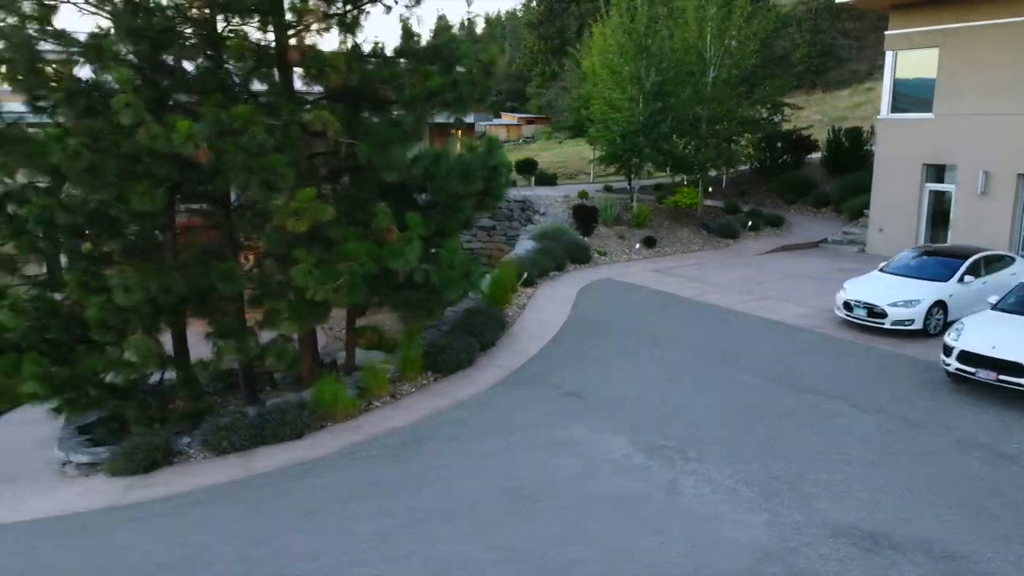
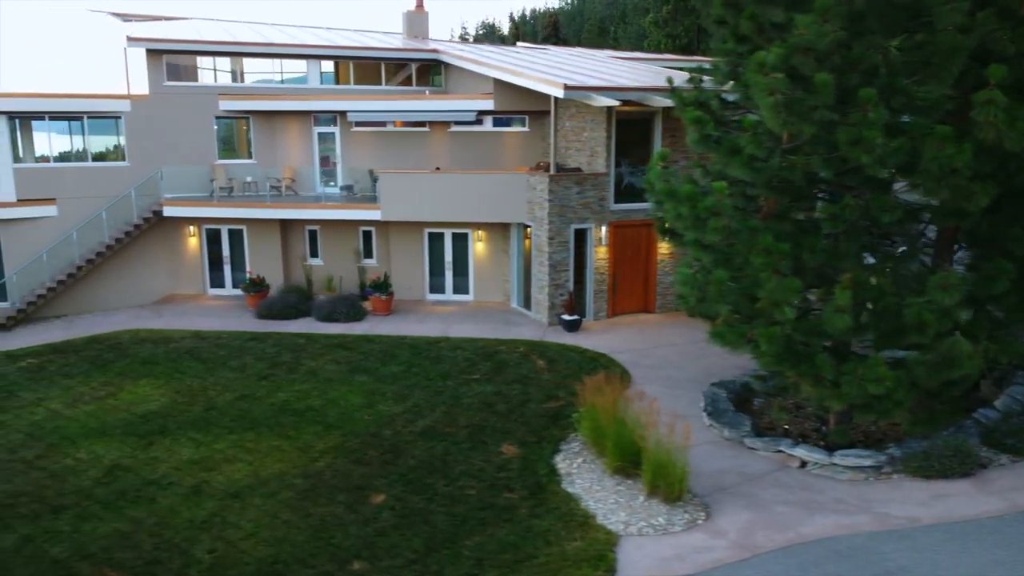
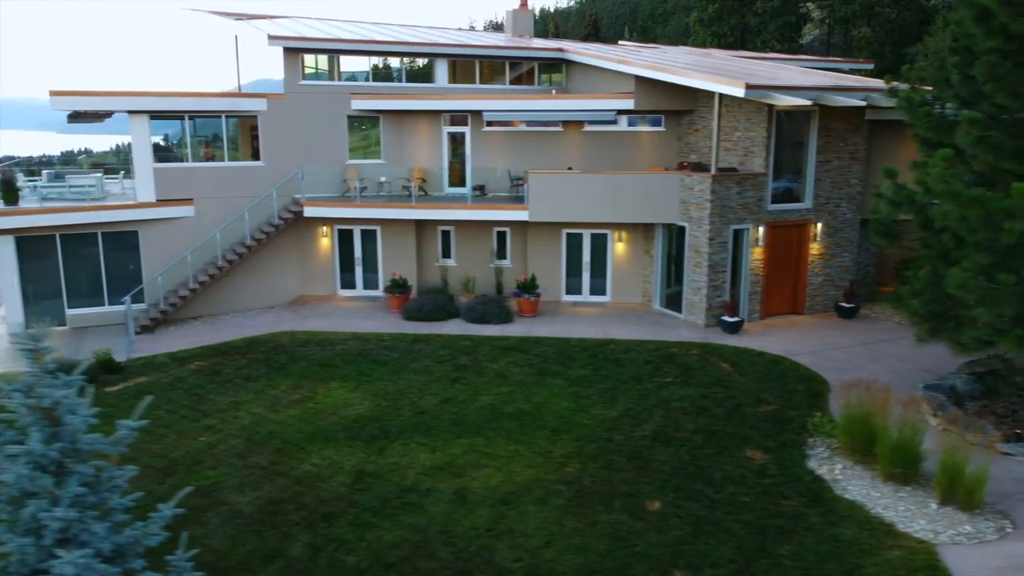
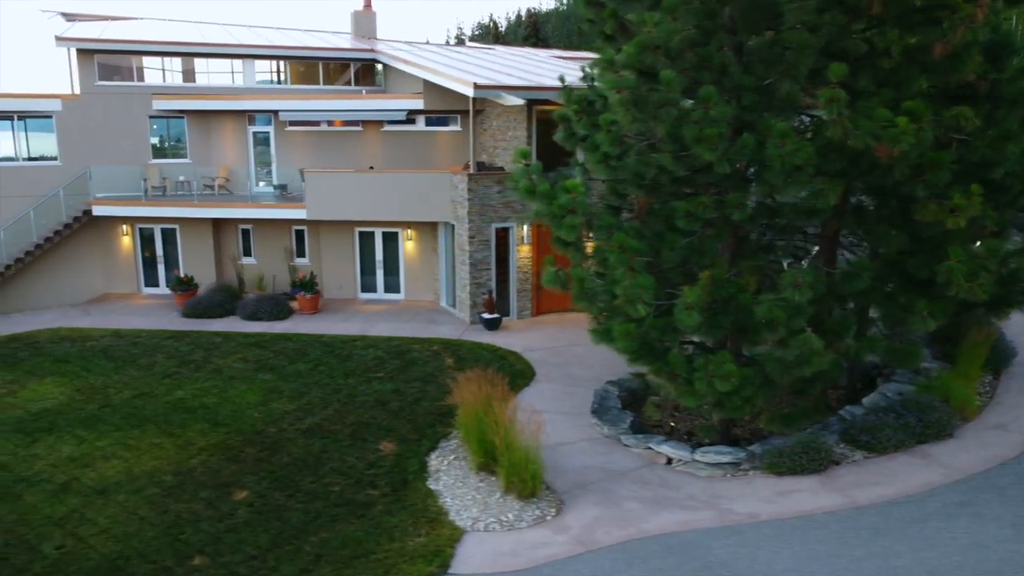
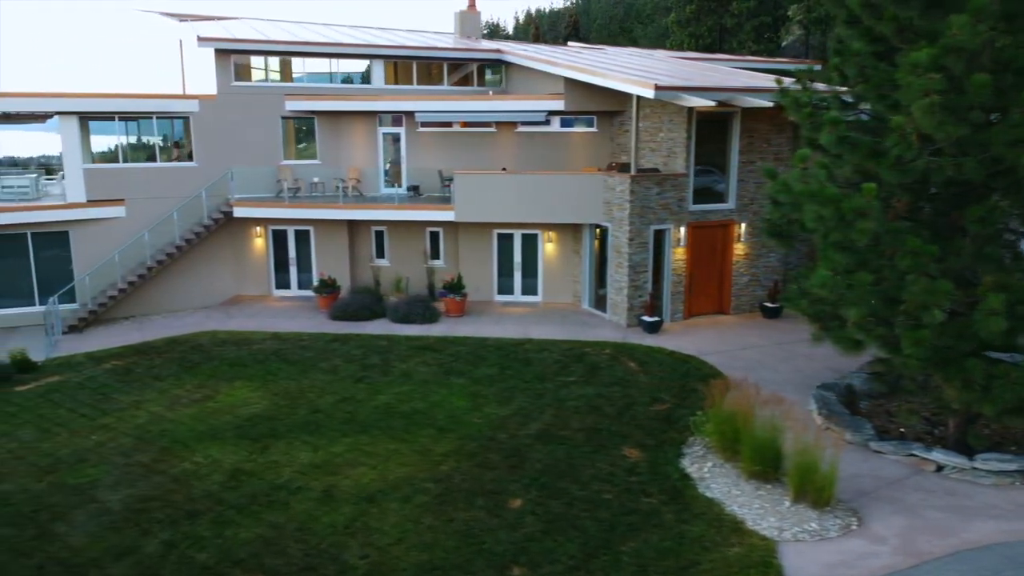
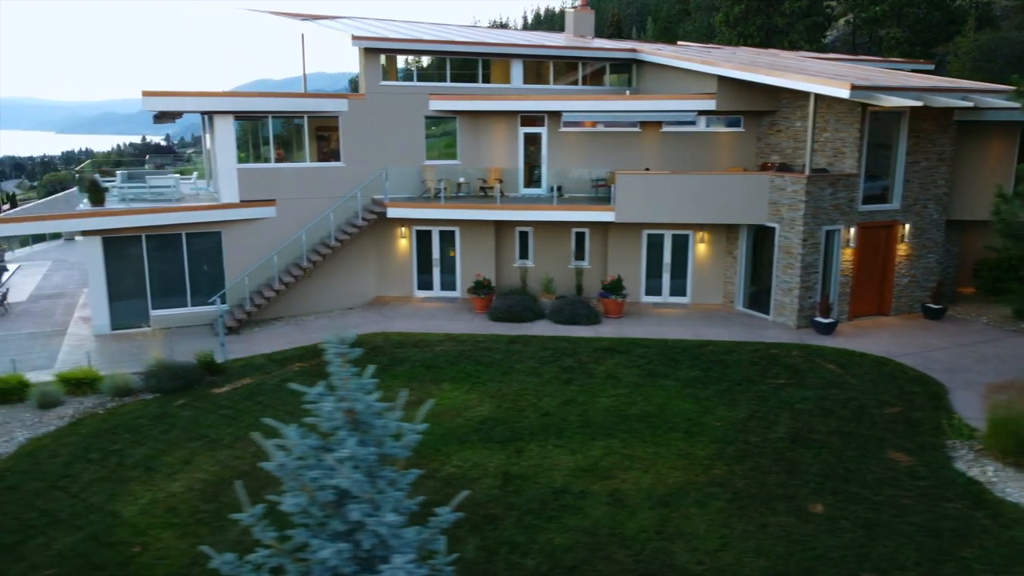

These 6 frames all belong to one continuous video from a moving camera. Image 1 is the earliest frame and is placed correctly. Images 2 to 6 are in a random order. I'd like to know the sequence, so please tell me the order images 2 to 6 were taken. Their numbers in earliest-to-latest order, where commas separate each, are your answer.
4, 2, 5, 3, 6
